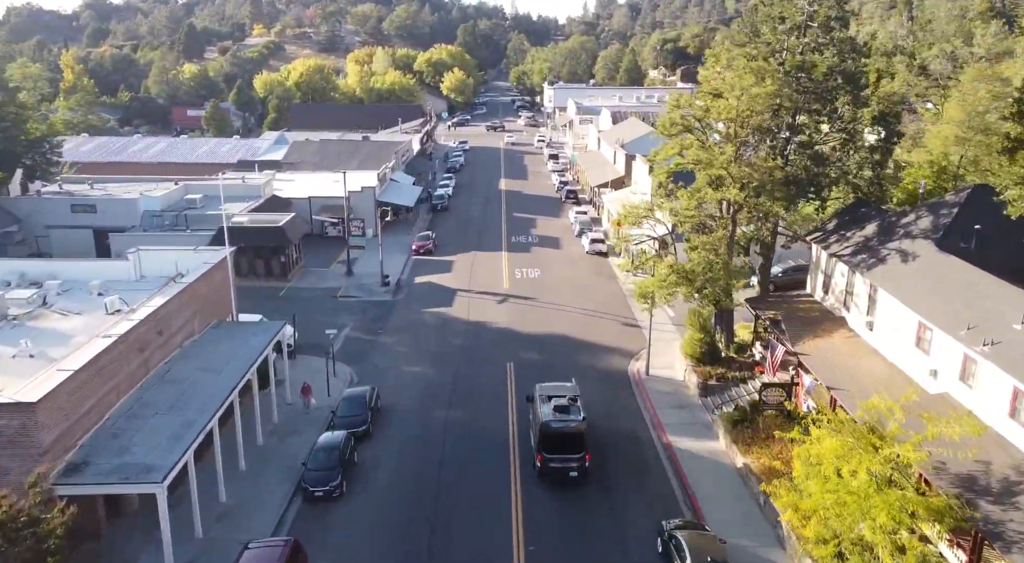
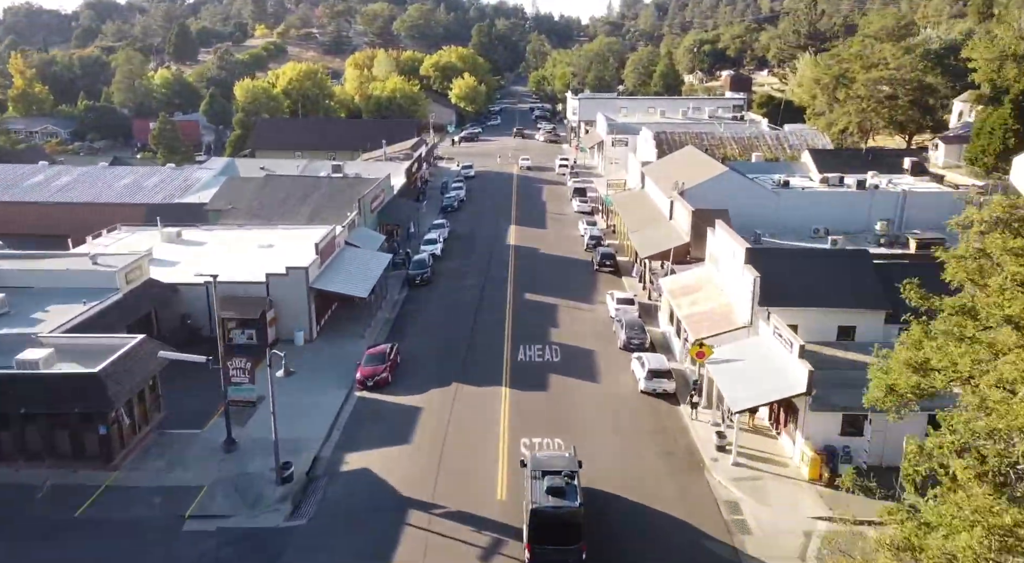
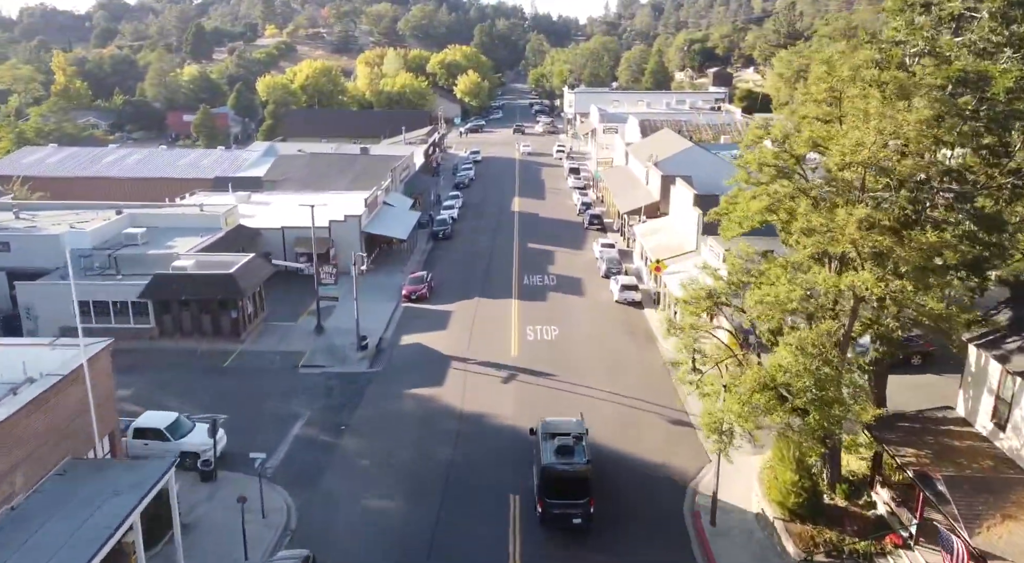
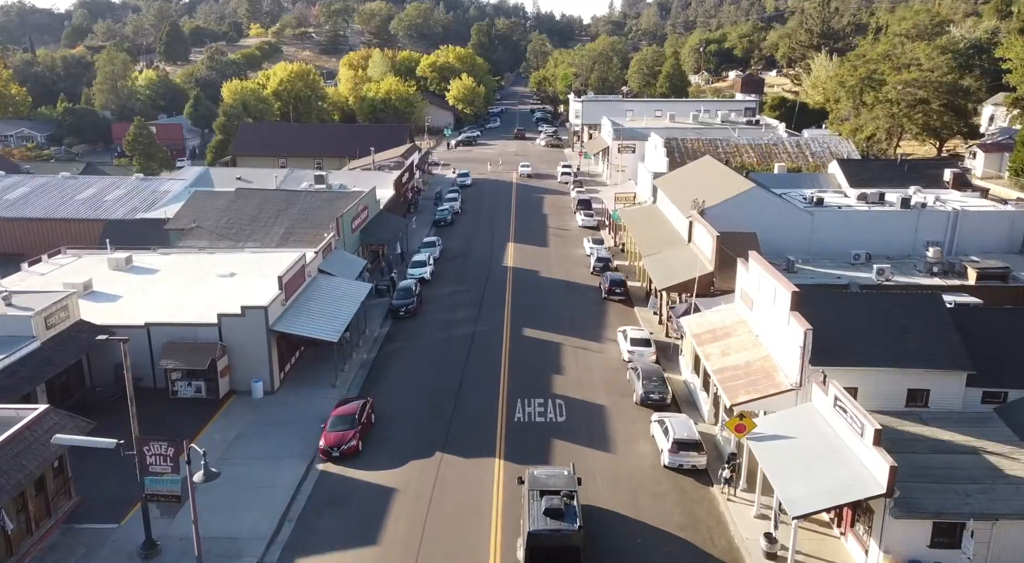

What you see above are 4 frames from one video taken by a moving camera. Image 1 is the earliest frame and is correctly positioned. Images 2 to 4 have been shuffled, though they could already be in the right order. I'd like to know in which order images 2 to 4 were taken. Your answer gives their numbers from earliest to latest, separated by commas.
3, 2, 4
